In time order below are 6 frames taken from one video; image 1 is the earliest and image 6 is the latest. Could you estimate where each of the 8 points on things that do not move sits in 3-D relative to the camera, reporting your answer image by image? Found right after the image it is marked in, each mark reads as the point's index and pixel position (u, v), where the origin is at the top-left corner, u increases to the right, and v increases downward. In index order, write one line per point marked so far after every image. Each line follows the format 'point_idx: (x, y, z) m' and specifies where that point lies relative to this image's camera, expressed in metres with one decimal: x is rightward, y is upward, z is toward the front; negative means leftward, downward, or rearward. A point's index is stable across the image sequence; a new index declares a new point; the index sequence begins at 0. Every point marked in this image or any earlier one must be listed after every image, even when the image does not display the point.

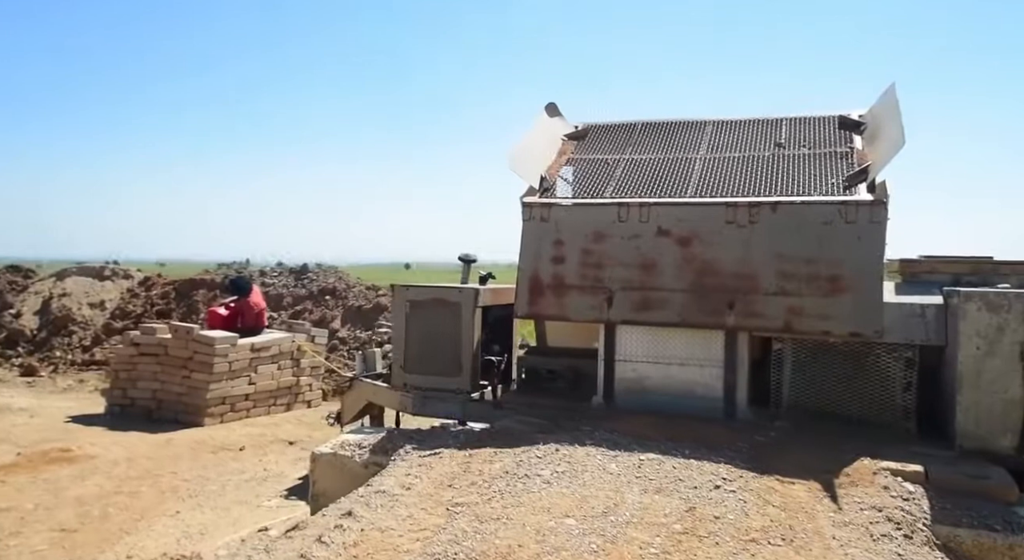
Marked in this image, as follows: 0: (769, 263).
0: (+2.1, +0.1, +5.5) m
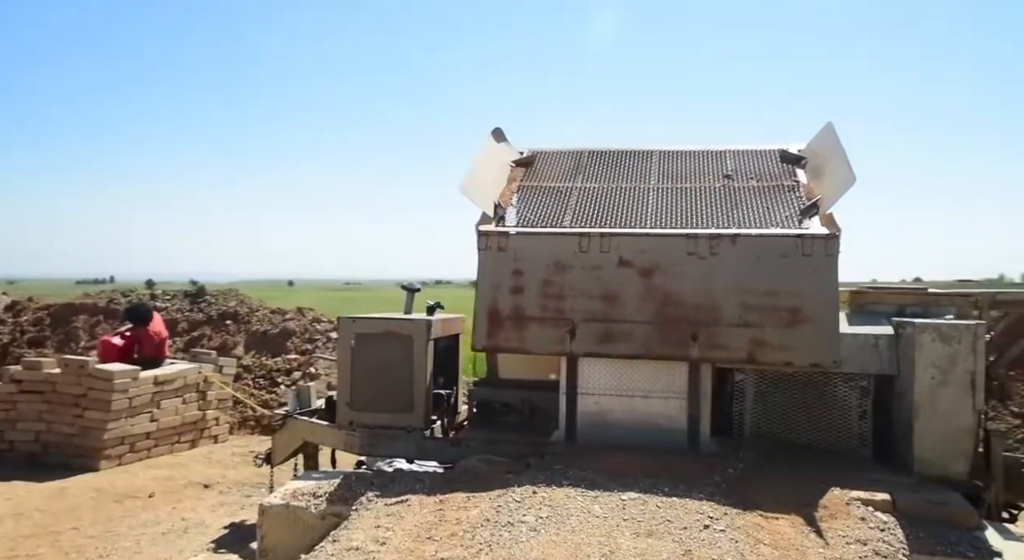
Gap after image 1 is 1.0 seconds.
0: (+1.8, -0.1, +5.6) m
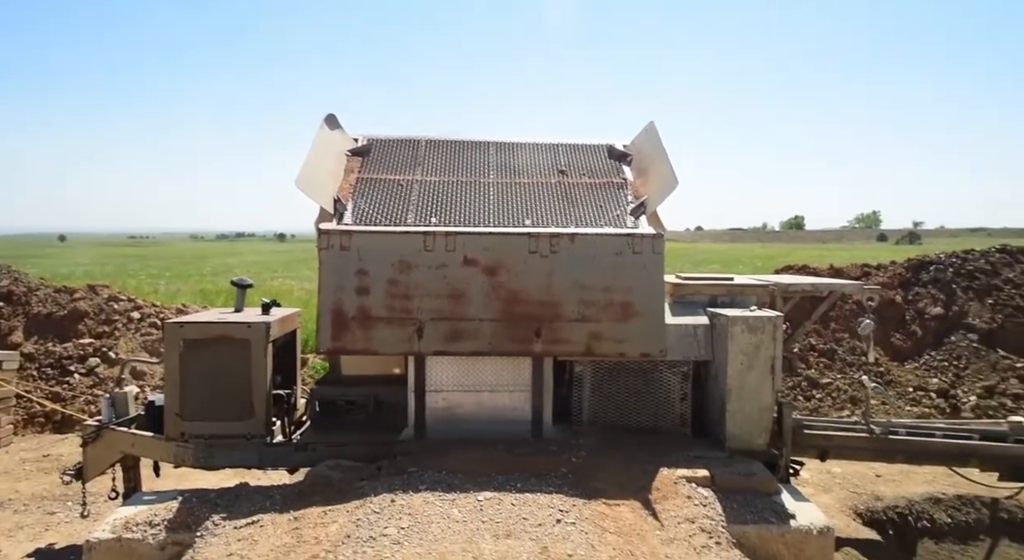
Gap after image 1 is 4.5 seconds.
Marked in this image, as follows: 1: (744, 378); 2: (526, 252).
0: (+0.5, -0.1, +6.0) m
1: (+1.9, -0.8, +5.7) m
2: (+0.1, +0.2, +6.0) m
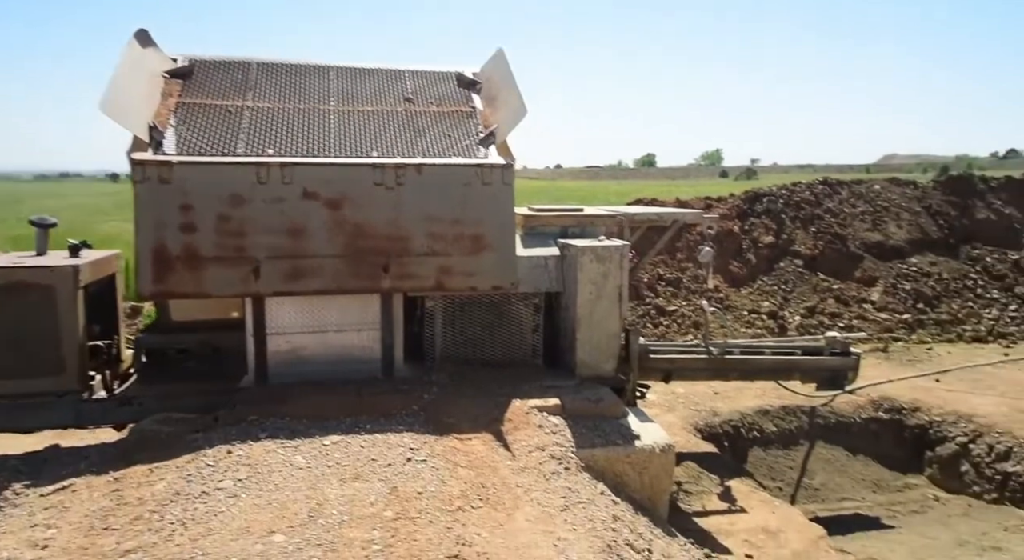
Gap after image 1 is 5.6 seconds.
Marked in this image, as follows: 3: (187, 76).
0: (-0.8, +0.5, +5.7) m
1: (+0.7, -0.2, +5.7) m
2: (-1.2, +0.8, +5.6) m
3: (-3.1, +2.0, +6.6) m
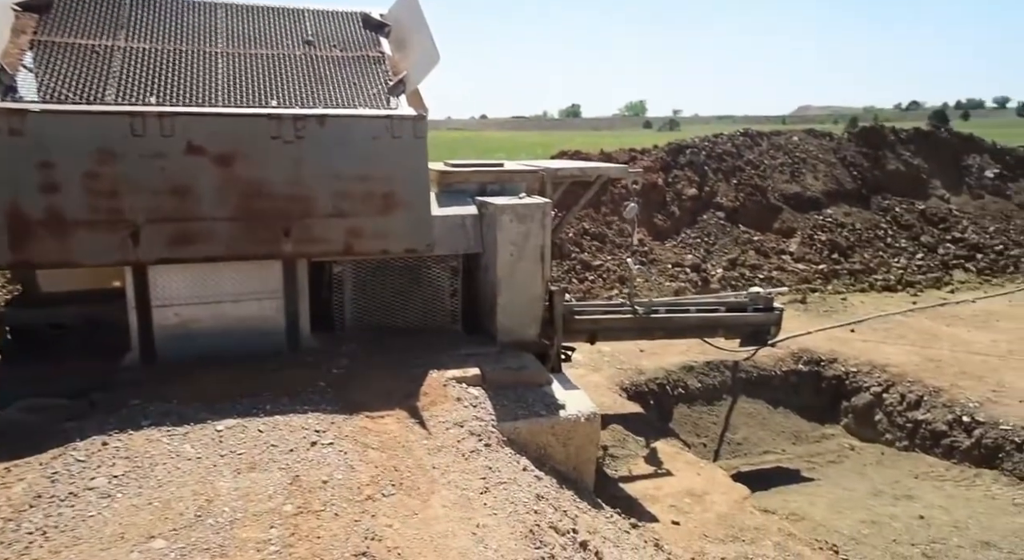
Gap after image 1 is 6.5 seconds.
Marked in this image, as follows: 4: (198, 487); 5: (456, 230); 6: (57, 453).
0: (-1.4, +0.7, +5.2) m
1: (0.0, +0.1, +5.4) m
2: (-1.8, +1.0, +5.0) m
3: (-3.9, +2.3, +5.7) m
4: (-1.7, -1.1, +3.7) m
5: (-0.5, +0.4, +5.6) m
6: (-2.6, -1.0, +4.0) m
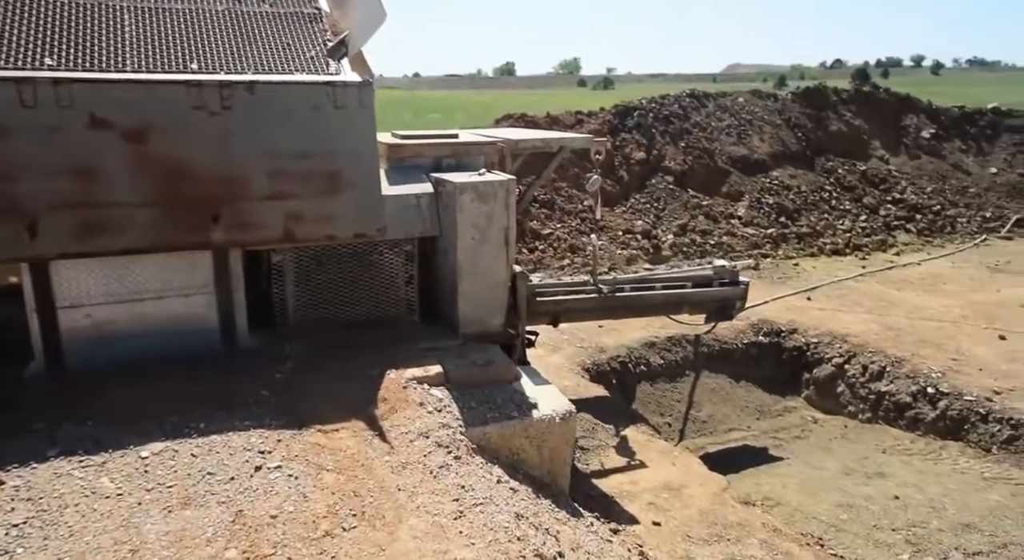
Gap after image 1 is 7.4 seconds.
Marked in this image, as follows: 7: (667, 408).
0: (-1.7, +0.8, +4.5) m
1: (-0.3, +0.2, +4.9) m
2: (-2.1, +1.1, +4.3) m
3: (-4.2, +2.3, +4.7) m
4: (-1.8, -1.1, +3.1) m
5: (-0.8, +0.5, +5.1) m
6: (-2.7, -1.0, +3.3) m
7: (+1.6, -1.3, +7.1) m
